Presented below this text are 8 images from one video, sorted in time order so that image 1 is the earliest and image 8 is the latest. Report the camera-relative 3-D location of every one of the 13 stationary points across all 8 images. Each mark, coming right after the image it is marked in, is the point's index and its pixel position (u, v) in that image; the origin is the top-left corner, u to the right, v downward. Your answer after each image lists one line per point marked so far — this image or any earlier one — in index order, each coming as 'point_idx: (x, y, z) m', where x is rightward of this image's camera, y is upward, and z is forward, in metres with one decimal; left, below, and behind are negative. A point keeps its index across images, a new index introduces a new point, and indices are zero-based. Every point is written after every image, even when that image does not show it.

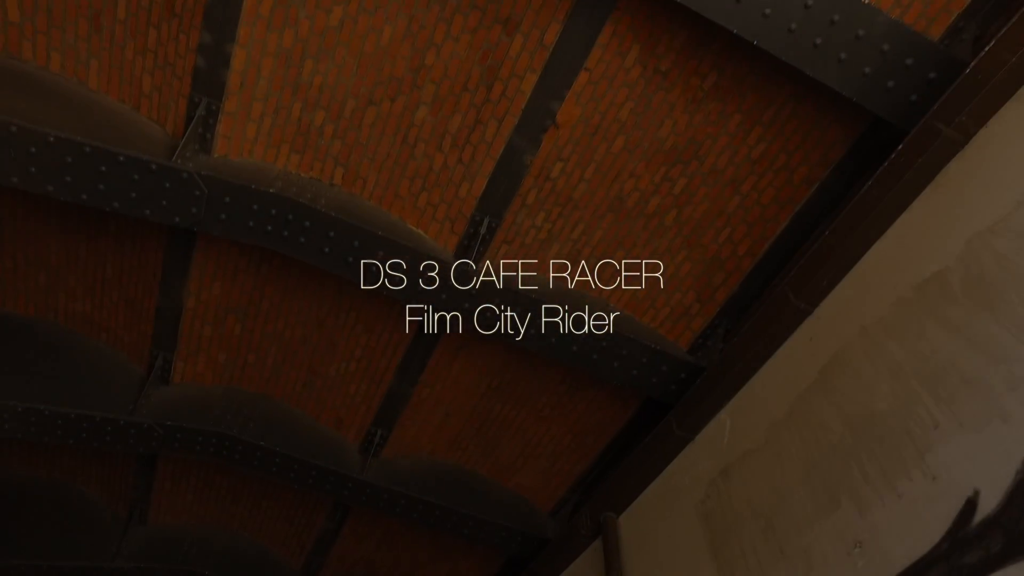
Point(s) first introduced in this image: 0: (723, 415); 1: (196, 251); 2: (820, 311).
0: (+1.5, -0.9, +3.7) m
1: (-2.6, +0.3, +4.2) m
2: (+1.9, -0.1, +3.2) m
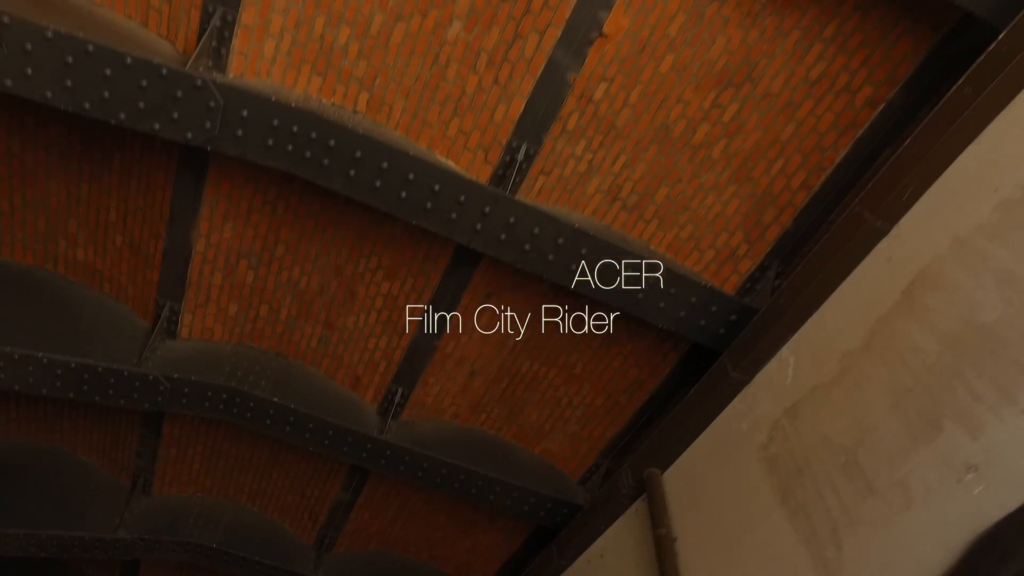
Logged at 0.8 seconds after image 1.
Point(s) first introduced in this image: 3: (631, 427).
0: (+1.8, -0.4, +3.4) m
1: (-2.3, +0.8, +3.9) m
2: (+2.2, +0.3, +2.9) m
3: (+1.1, -1.3, +4.8) m
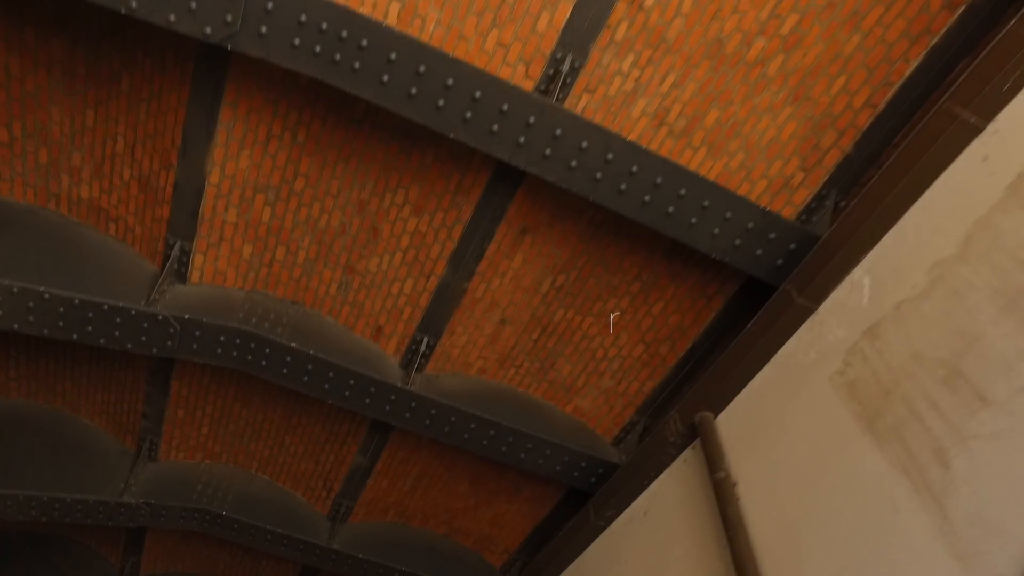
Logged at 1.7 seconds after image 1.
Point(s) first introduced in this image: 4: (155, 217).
0: (+2.1, +0.1, +3.1) m
1: (-2.0, +1.3, +3.6) m
2: (+2.5, +0.8, +2.6) m
3: (+1.4, -0.8, +4.5) m
4: (-2.9, +0.6, +4.1) m
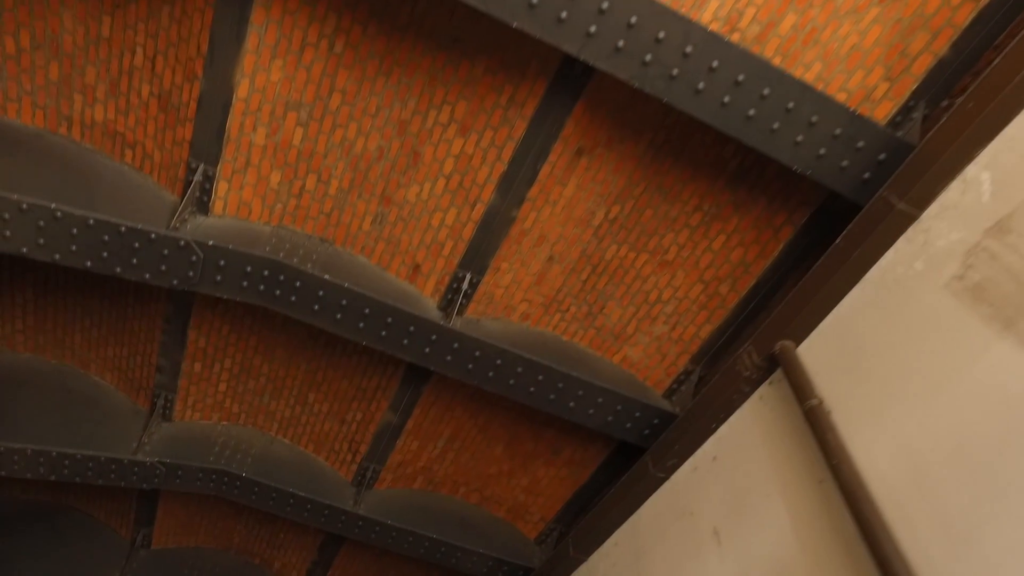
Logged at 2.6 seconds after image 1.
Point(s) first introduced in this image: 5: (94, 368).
0: (+2.5, +0.6, +2.8) m
1: (-1.6, +1.8, +3.3) m
2: (+2.9, +1.4, +2.3) m
3: (+1.8, -0.3, +4.2) m
4: (-2.5, +1.1, +3.8) m
5: (-4.1, -0.8, +5.0) m
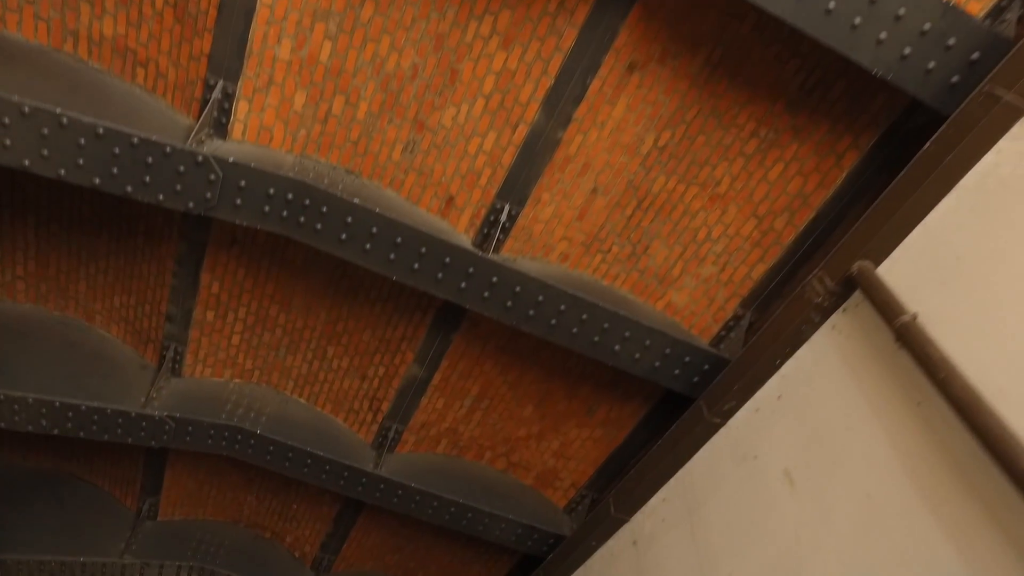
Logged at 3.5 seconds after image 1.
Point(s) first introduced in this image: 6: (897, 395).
0: (+2.8, +1.1, +2.5) m
1: (-1.3, +2.3, +3.0) m
2: (+3.2, +1.9, +2.1) m
3: (+2.1, +0.2, +3.9) m
4: (-2.2, +1.6, +3.5) m
5: (-3.8, -0.3, +4.7) m
6: (+2.0, -0.5, +2.6) m
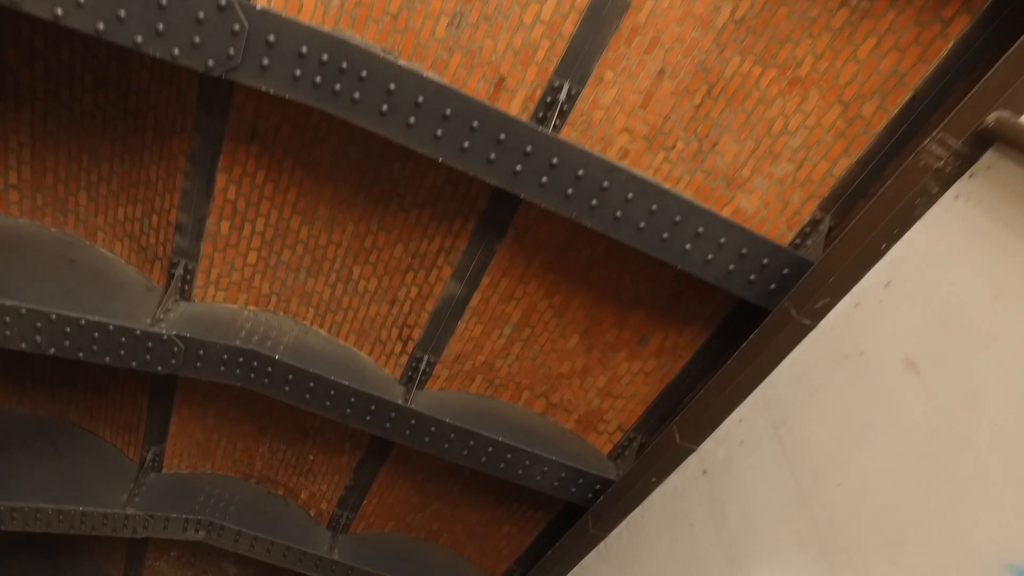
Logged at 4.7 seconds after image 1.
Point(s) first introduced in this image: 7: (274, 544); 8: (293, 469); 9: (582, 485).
0: (+3.2, +1.8, +2.1) m
1: (-0.9, +3.0, +2.6) m
2: (+3.6, +2.6, +1.7) m
3: (+2.5, +0.9, +3.5) m
4: (-1.8, +2.3, +3.1) m
5: (-3.4, +0.4, +4.2) m
6: (+2.3, +0.2, +2.2) m
7: (-2.5, -2.7, +5.4) m
8: (-2.3, -1.9, +5.4) m
9: (+0.6, -1.7, +4.5) m
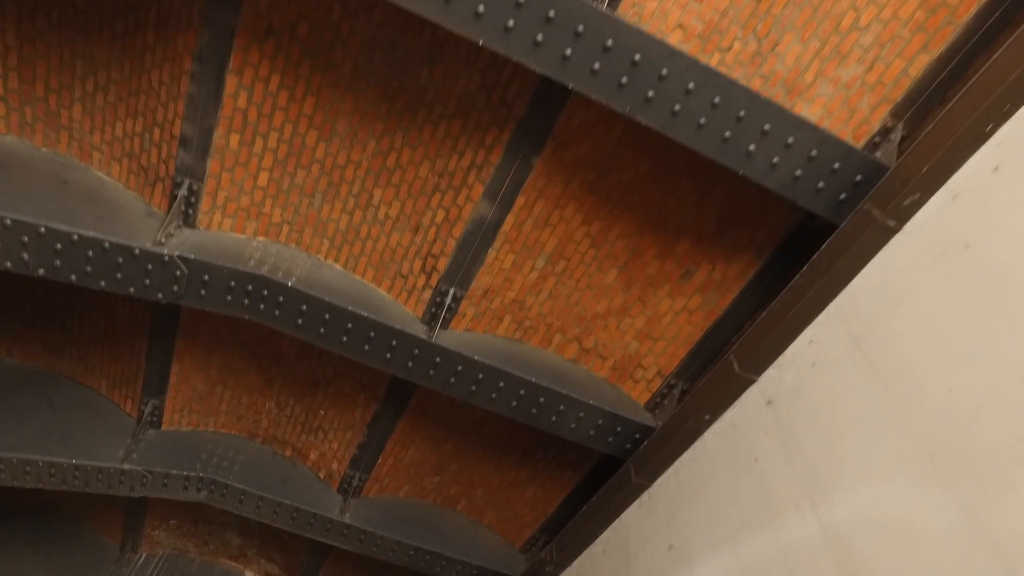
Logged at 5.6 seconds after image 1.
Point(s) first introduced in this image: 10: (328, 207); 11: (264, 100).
0: (+3.4, +2.4, +1.8) m
1: (-0.7, +3.6, +2.3) m
2: (+3.9, +3.2, +1.4) m
3: (+2.7, +1.4, +3.2) m
4: (-1.5, +2.9, +2.7) m
5: (-3.1, +1.0, +3.9) m
6: (+2.6, +0.7, +1.9) m
7: (-2.2, -2.1, +5.0) m
8: (-2.0, -1.3, +5.0) m
9: (+0.9, -1.2, +4.2) m
10: (-1.4, +0.6, +3.9) m
11: (-1.7, +1.3, +3.5) m
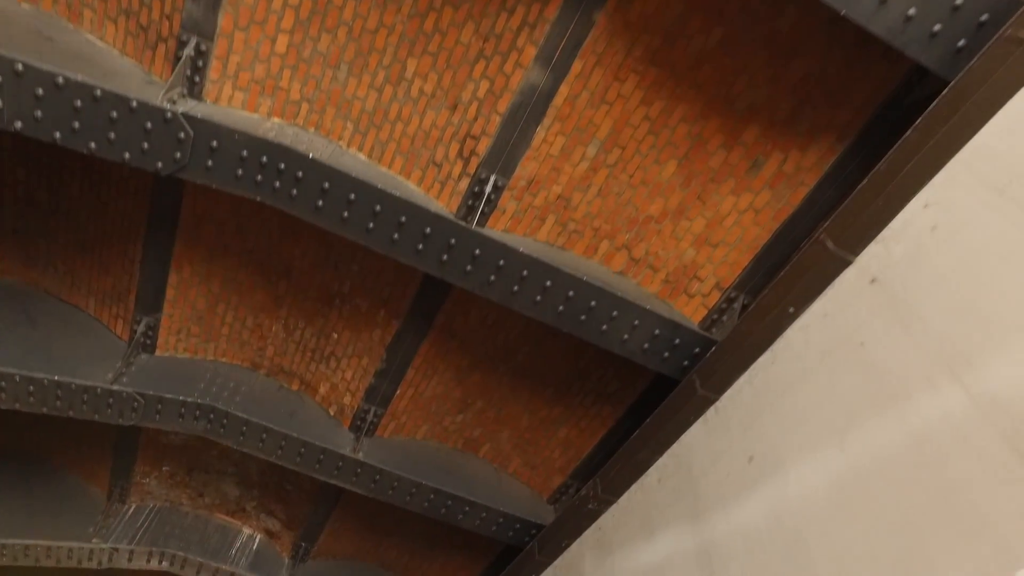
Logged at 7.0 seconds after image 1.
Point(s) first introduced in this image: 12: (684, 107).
0: (+3.8, +3.1, +1.4) m
1: (-0.3, +4.4, +1.9) m
2: (+4.3, +3.9, +1.0) m
3: (+3.1, +2.2, +2.8) m
4: (-1.1, +3.7, +2.3) m
5: (-2.8, +1.8, +3.4) m
6: (+3.0, +1.5, +1.5) m
7: (-2.0, -1.3, +4.5) m
8: (-1.7, -0.6, +4.5) m
9: (+1.2, -0.4, +3.7) m
10: (-1.1, +1.4, +3.5) m
11: (-1.3, +2.1, +3.1) m
12: (+1.1, +1.2, +3.4) m
